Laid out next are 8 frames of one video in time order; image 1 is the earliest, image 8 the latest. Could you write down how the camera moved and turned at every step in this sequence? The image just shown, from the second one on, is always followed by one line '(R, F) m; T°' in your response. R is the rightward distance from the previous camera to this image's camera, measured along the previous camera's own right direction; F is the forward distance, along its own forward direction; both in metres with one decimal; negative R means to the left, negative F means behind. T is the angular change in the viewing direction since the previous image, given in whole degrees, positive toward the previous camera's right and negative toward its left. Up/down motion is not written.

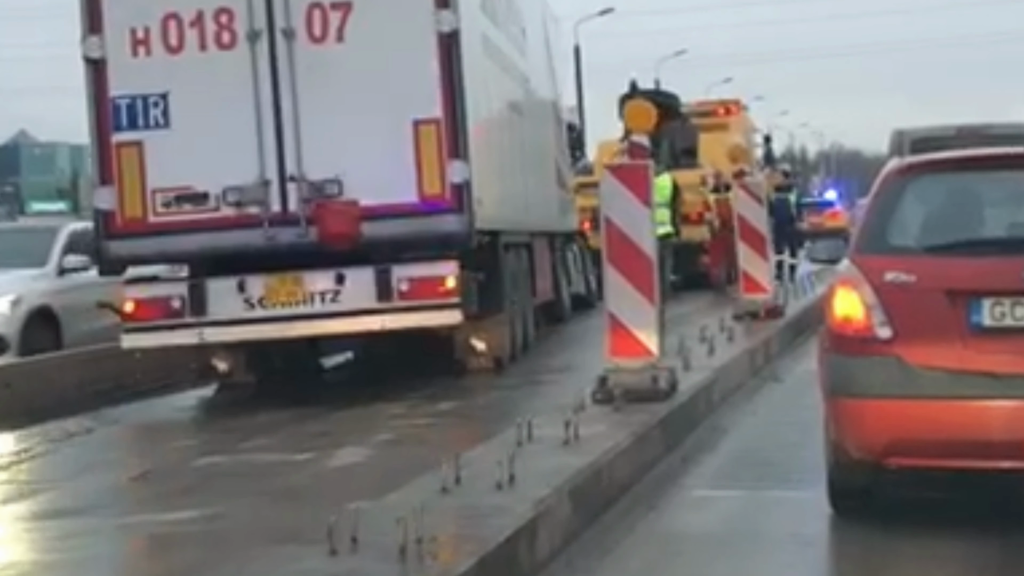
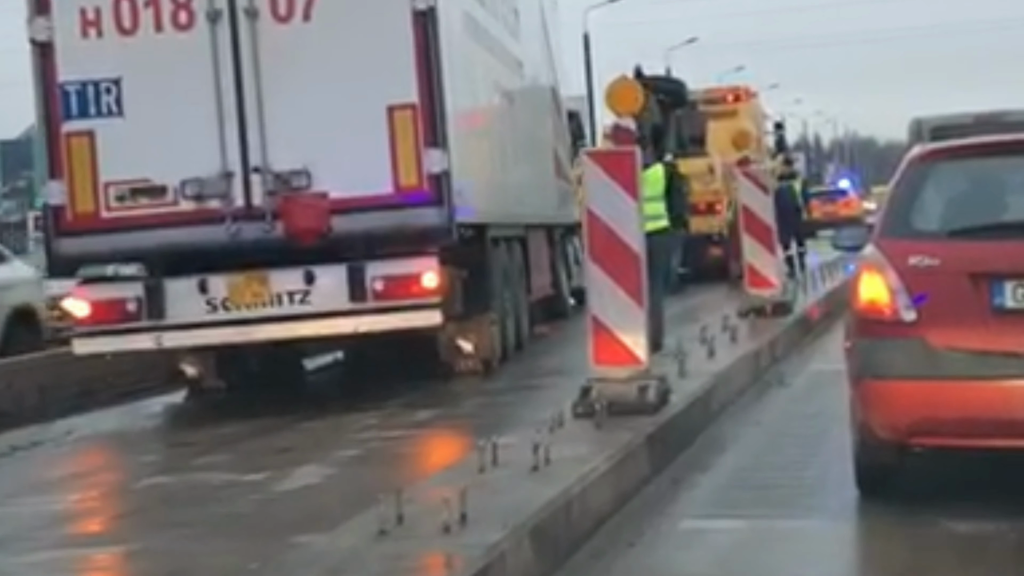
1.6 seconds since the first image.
(+0.2, +1.1) m; 0°
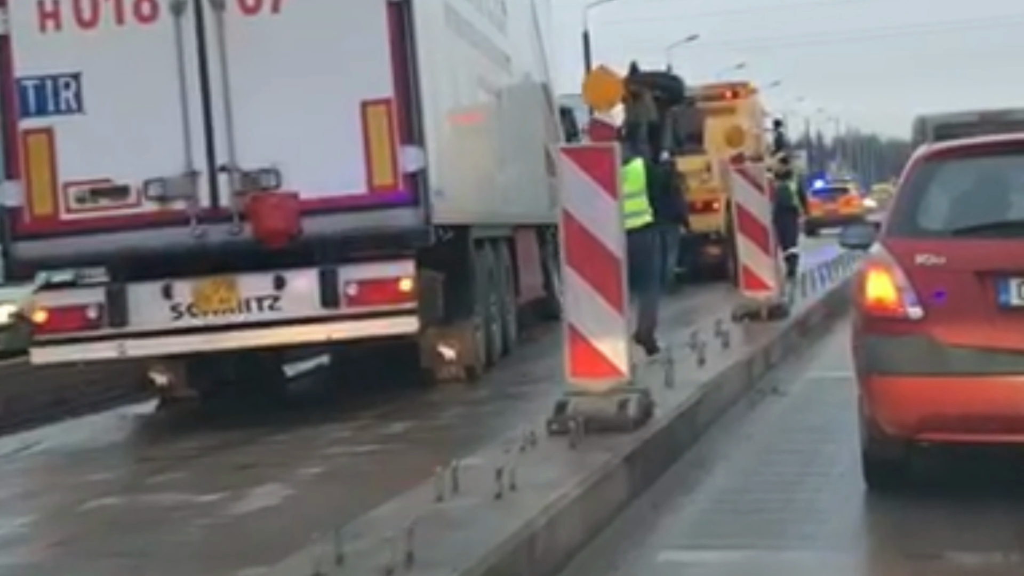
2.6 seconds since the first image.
(+0.1, +0.7) m; 0°
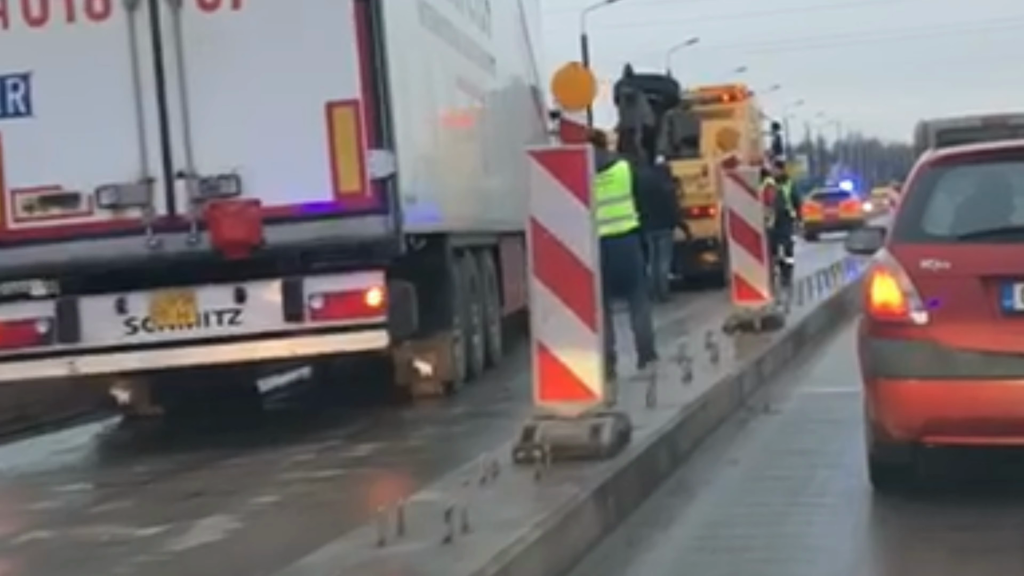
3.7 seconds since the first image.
(+0.1, +0.7) m; 0°
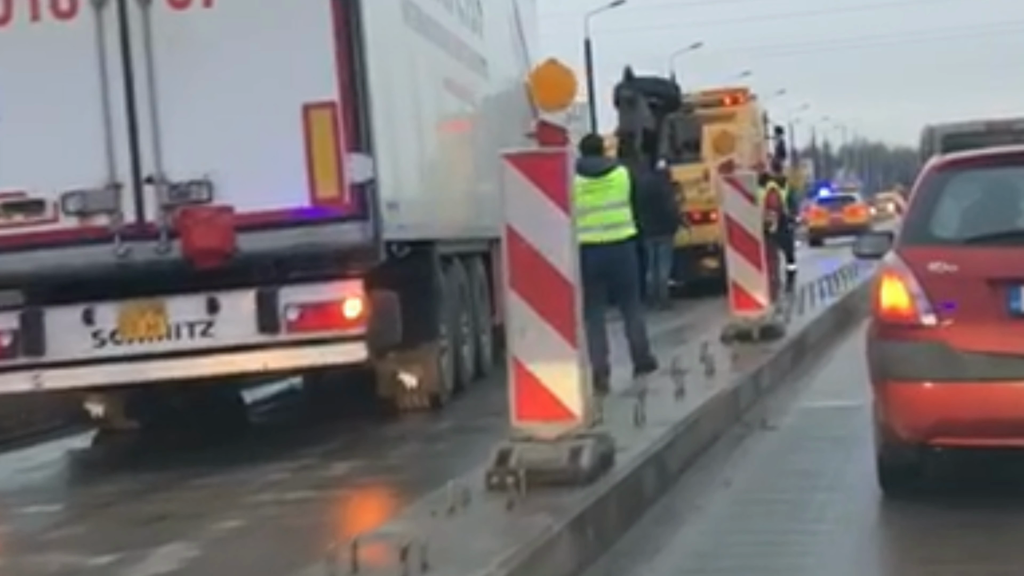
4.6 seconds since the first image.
(+0.1, +0.5) m; 0°
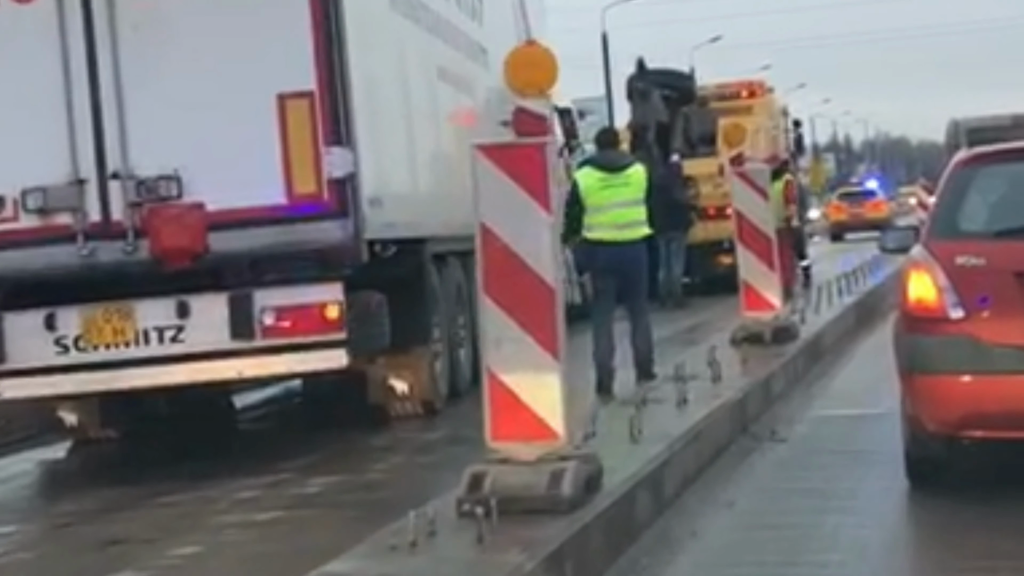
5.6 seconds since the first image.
(+0.1, +0.8) m; -1°
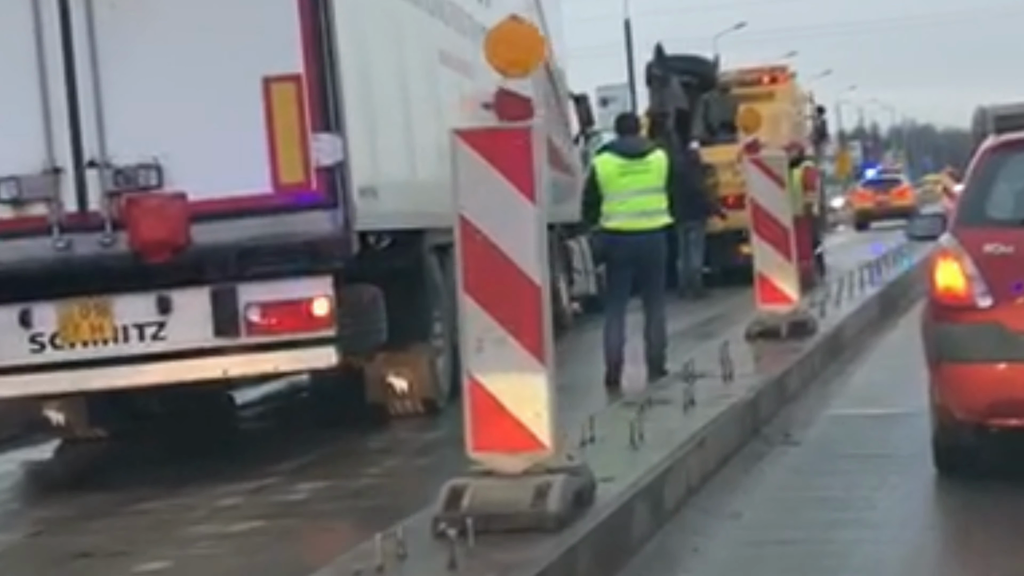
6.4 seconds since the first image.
(+0.1, +0.6) m; -1°
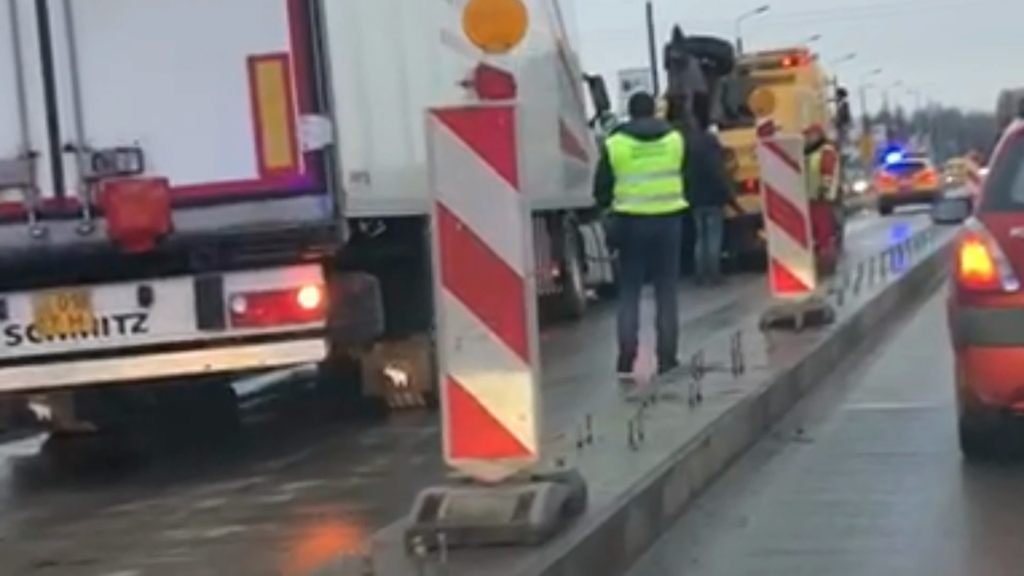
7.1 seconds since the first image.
(+0.1, +0.5) m; -1°
